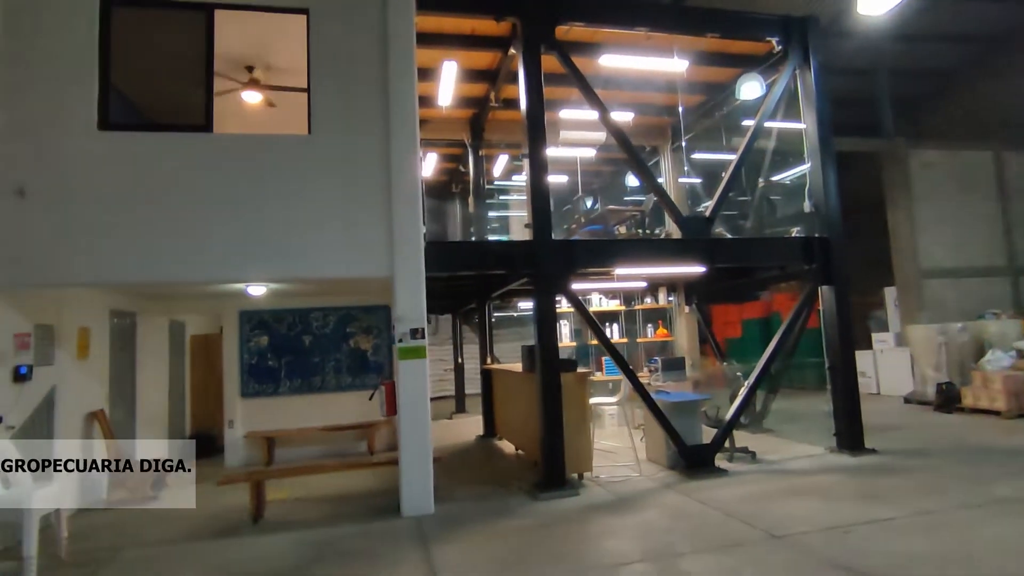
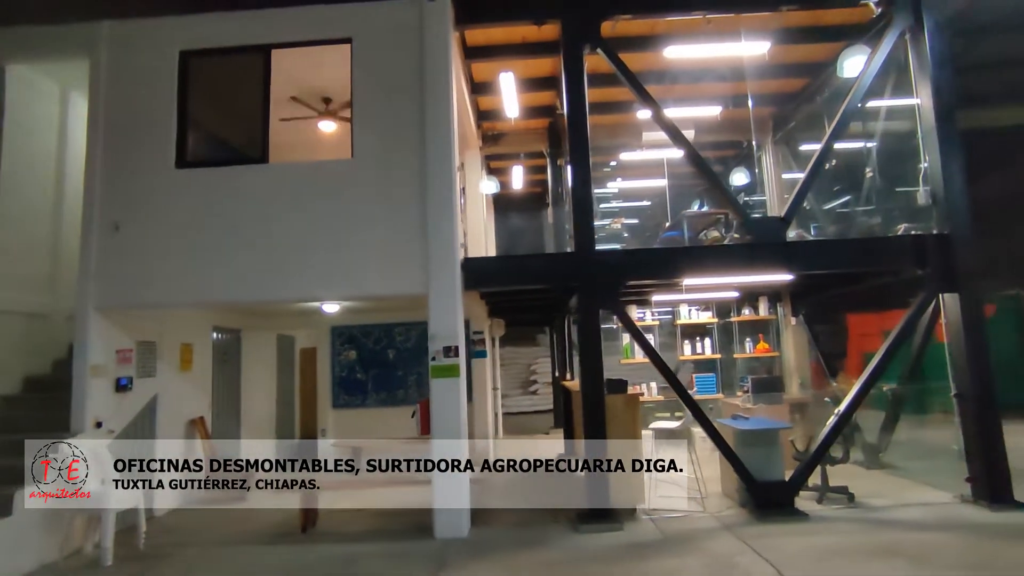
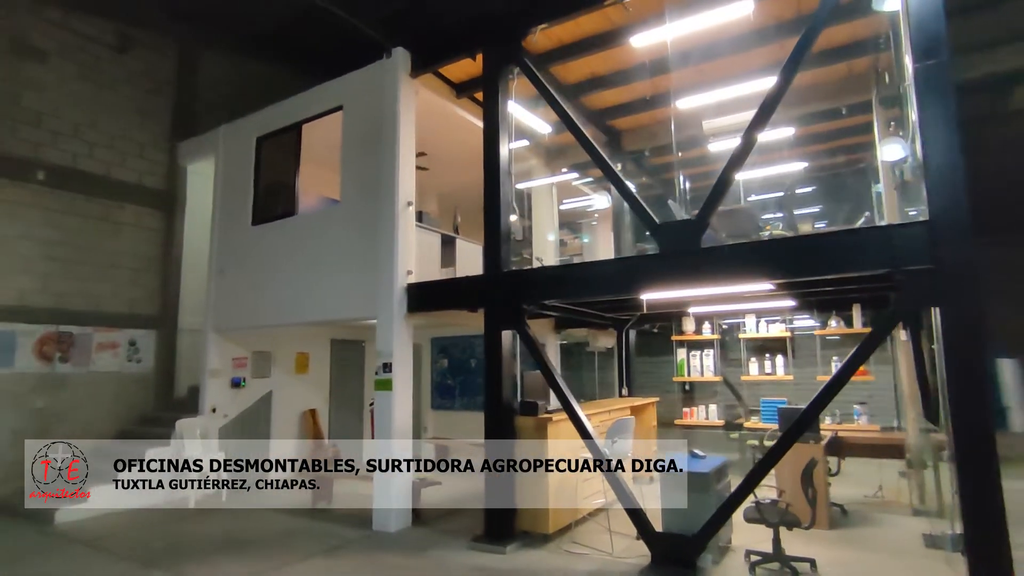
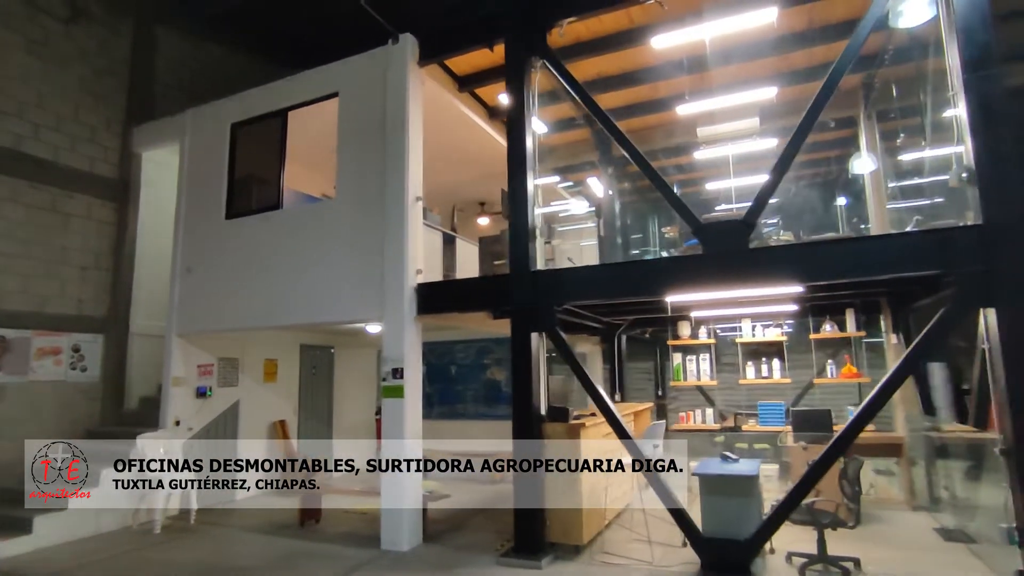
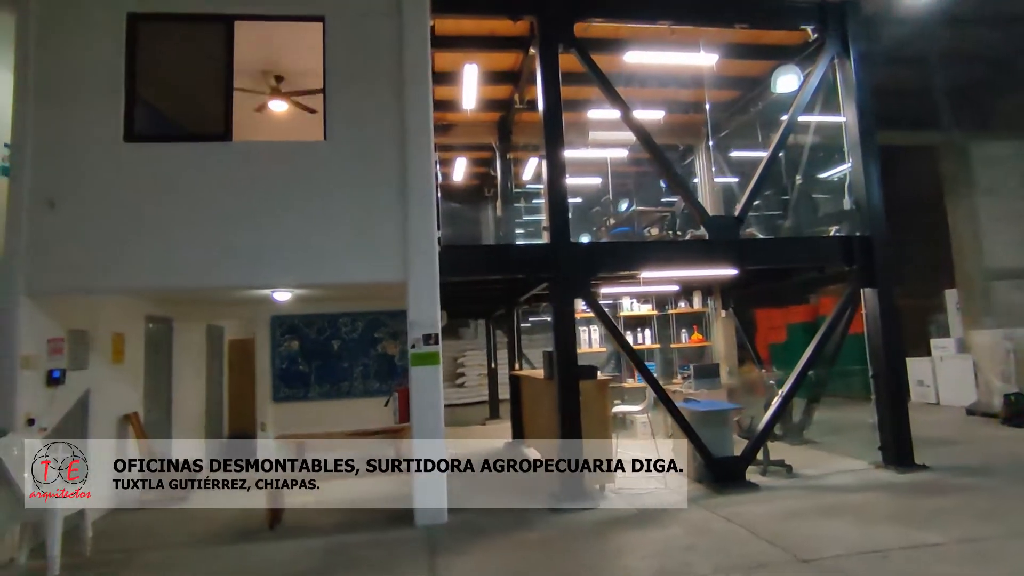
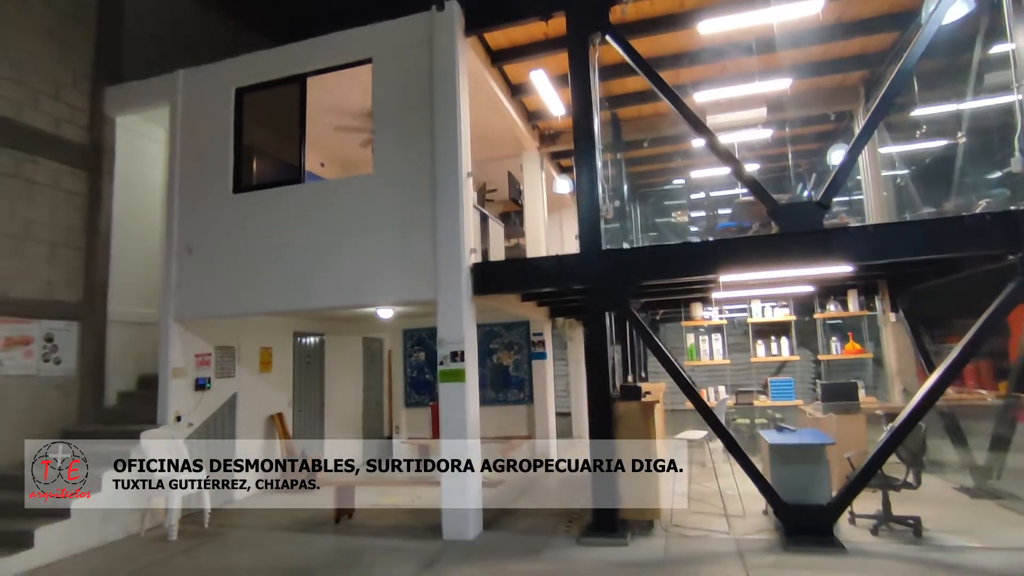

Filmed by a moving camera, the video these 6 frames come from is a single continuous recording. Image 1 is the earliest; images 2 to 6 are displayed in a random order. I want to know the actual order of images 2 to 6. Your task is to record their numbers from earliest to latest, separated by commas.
5, 2, 6, 4, 3
